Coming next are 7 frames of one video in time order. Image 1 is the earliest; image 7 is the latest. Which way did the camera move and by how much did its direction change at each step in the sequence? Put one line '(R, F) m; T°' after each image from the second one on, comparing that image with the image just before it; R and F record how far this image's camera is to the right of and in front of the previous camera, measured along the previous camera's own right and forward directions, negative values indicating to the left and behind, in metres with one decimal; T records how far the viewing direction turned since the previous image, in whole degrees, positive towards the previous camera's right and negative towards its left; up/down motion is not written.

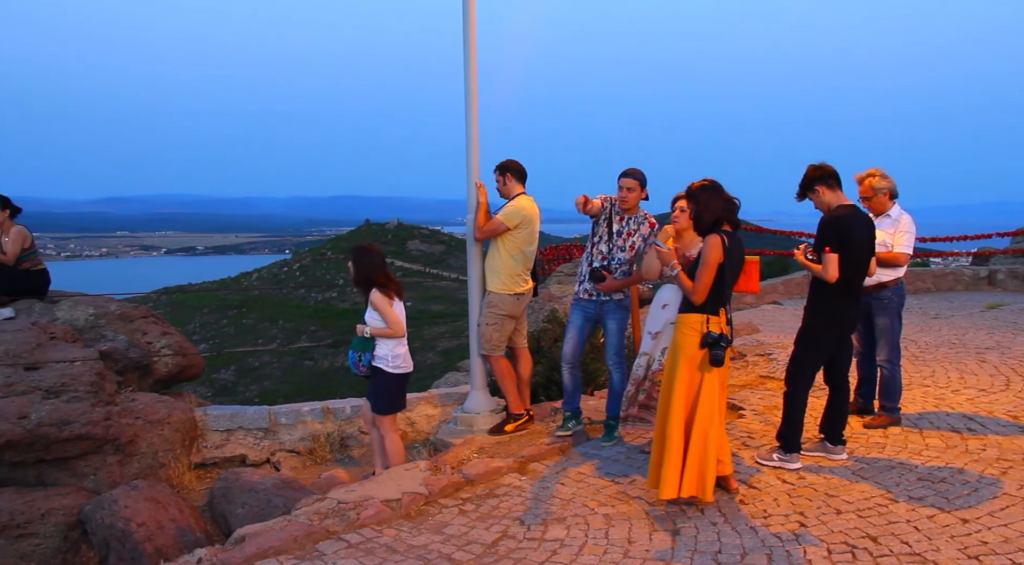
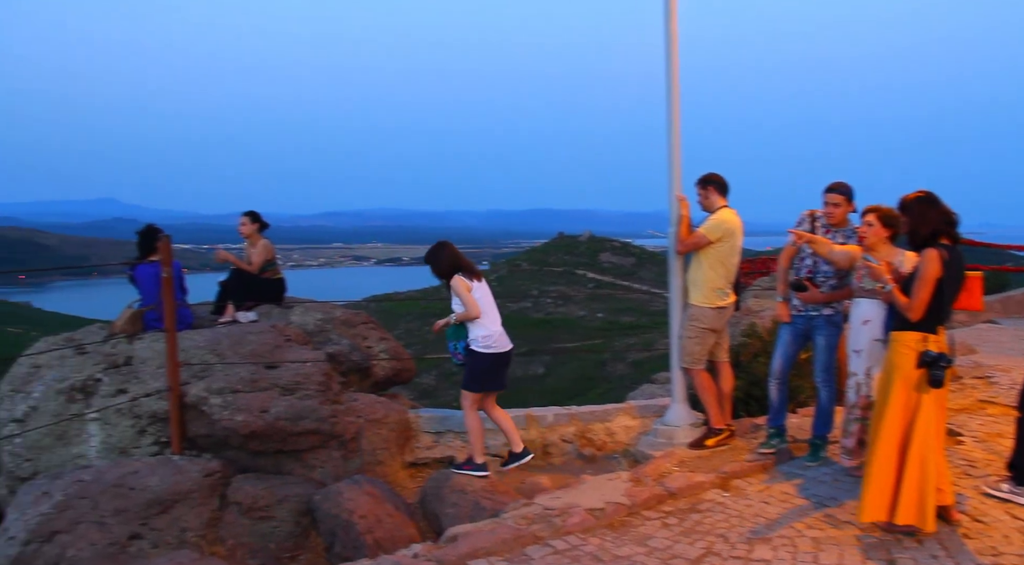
(-0.5, -0.1) m; -10°
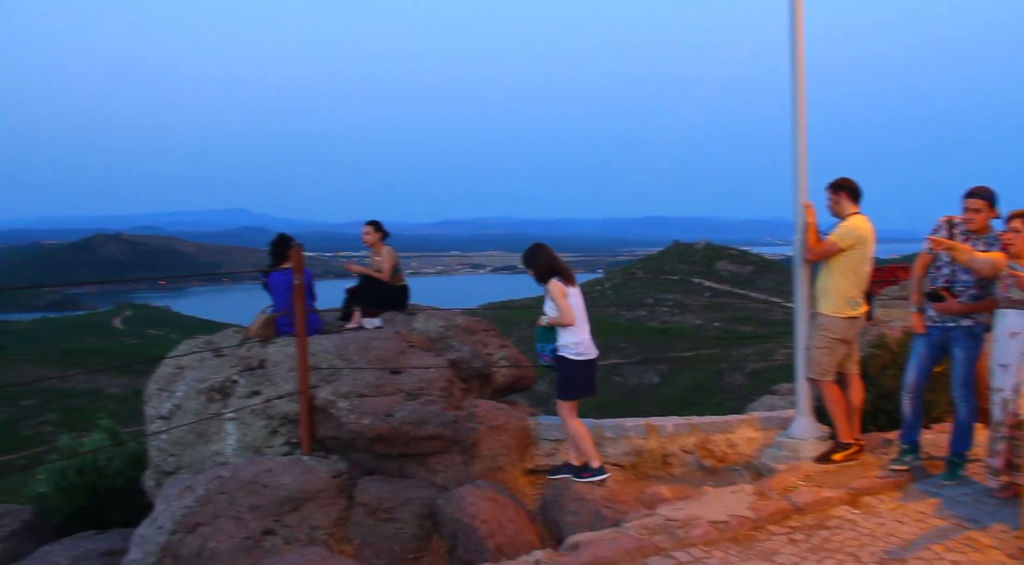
(-0.3, 0.0) m; -6°
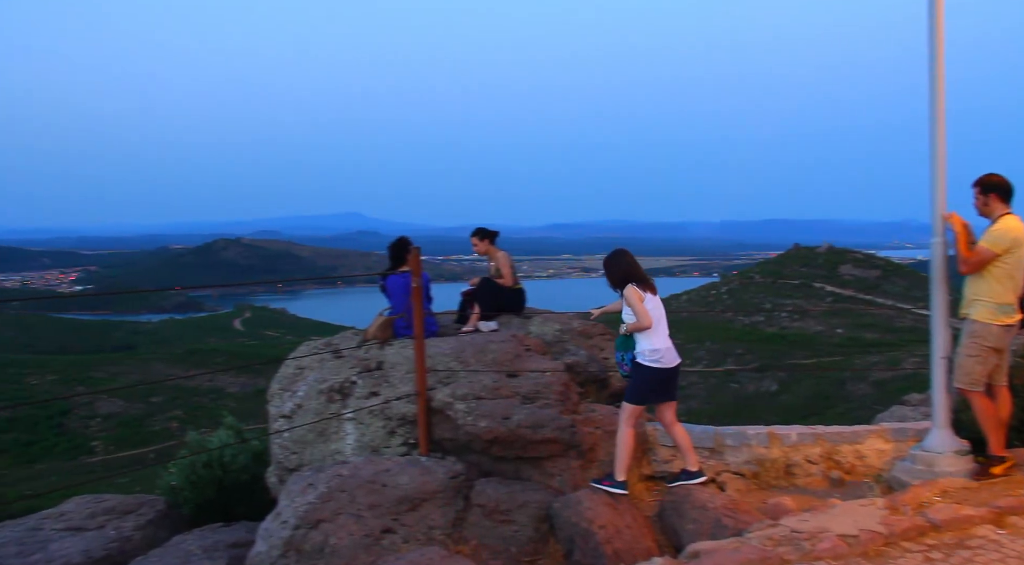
(-0.4, 0.0) m; -5°
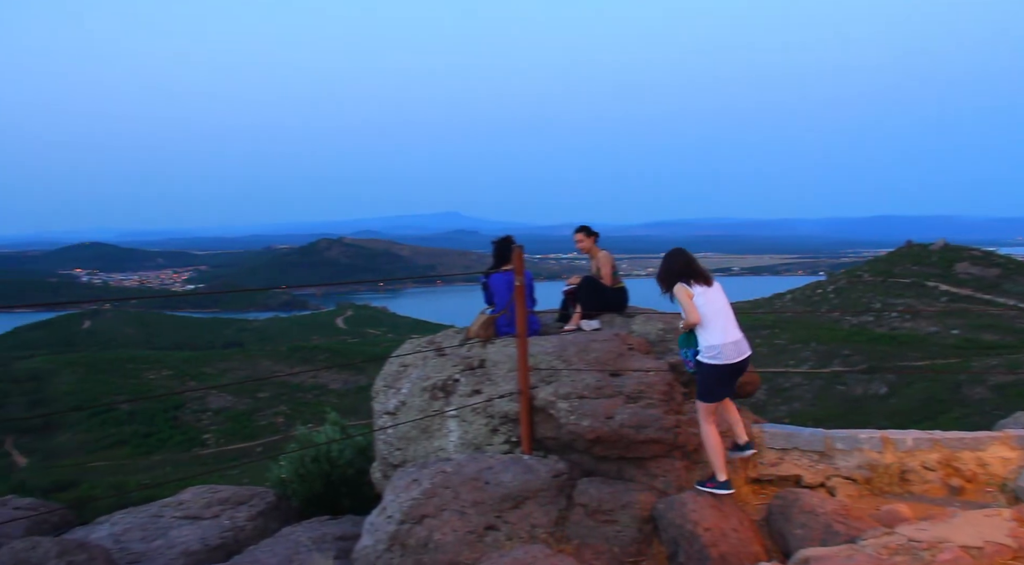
(-0.3, 0.0) m; -5°
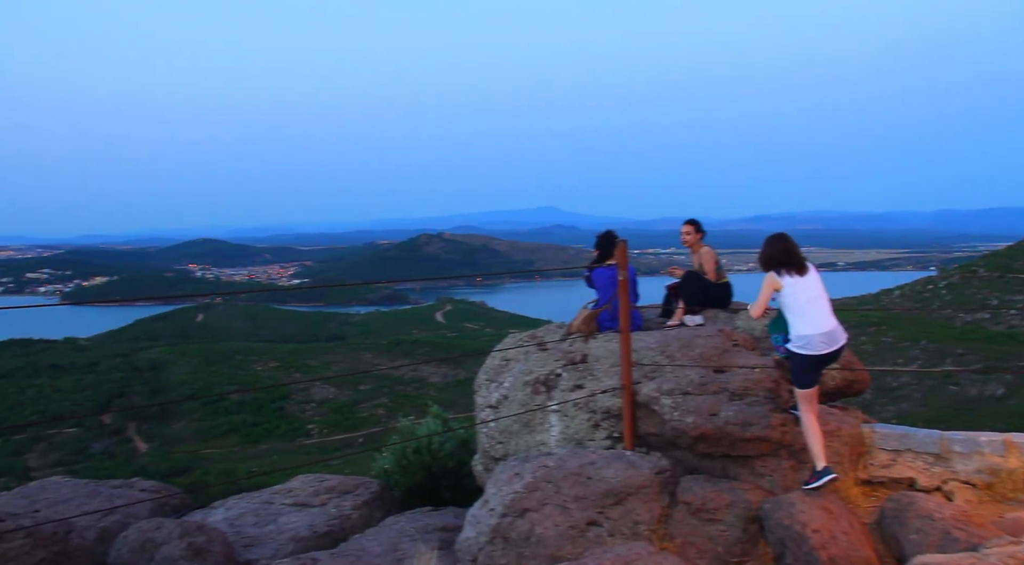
(-0.3, 0.0) m; -5°
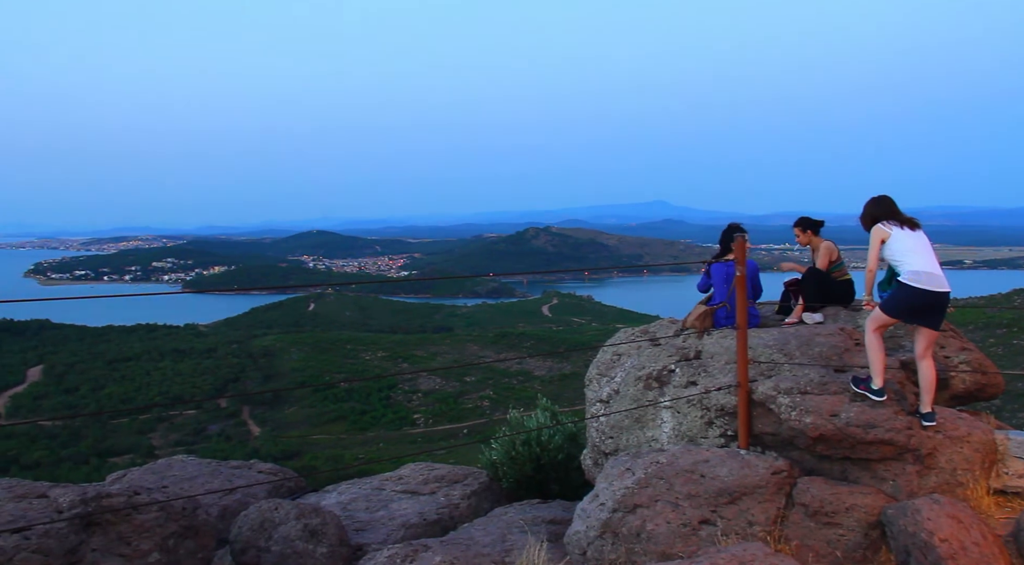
(-0.4, 0.0) m; -5°
